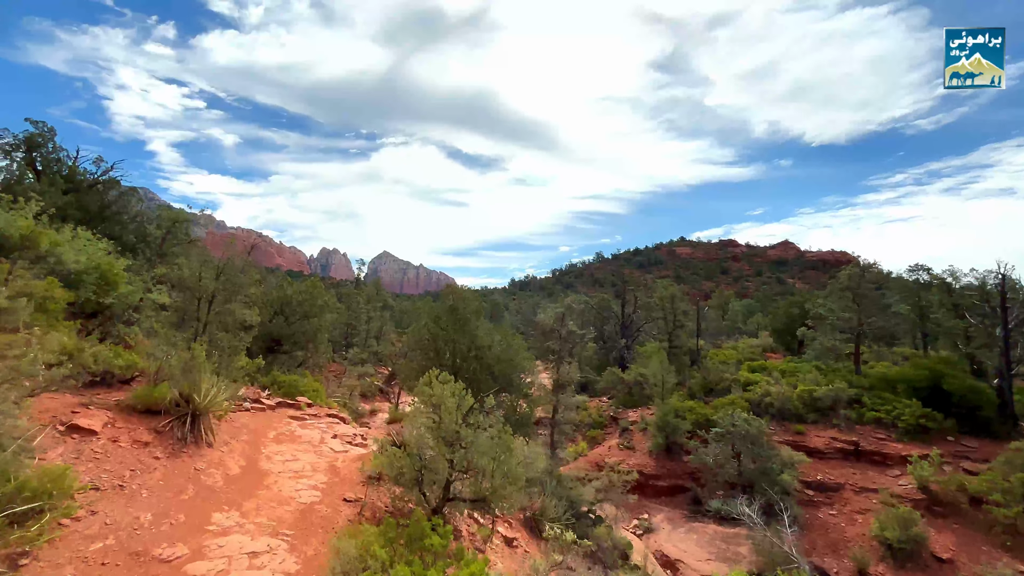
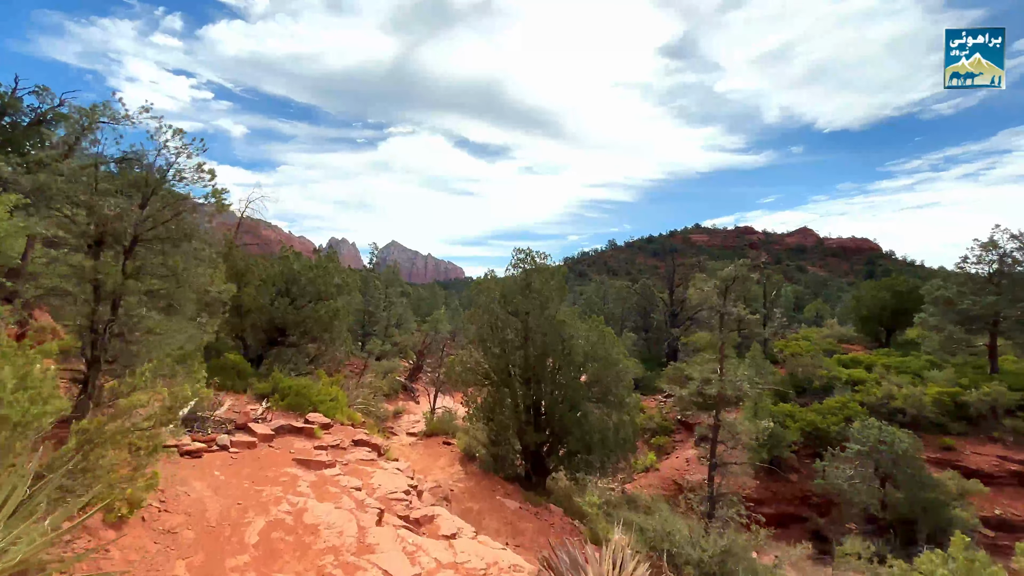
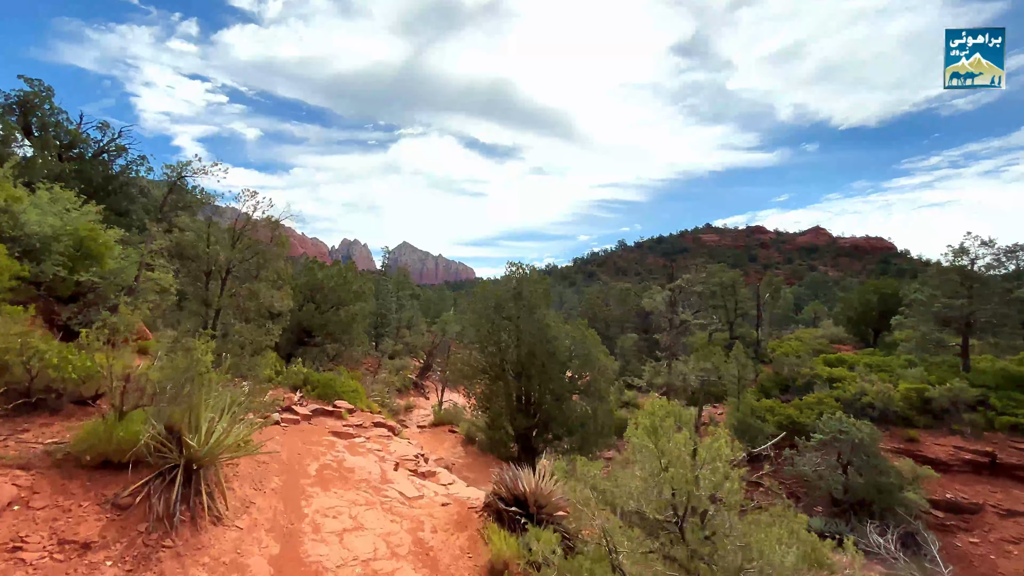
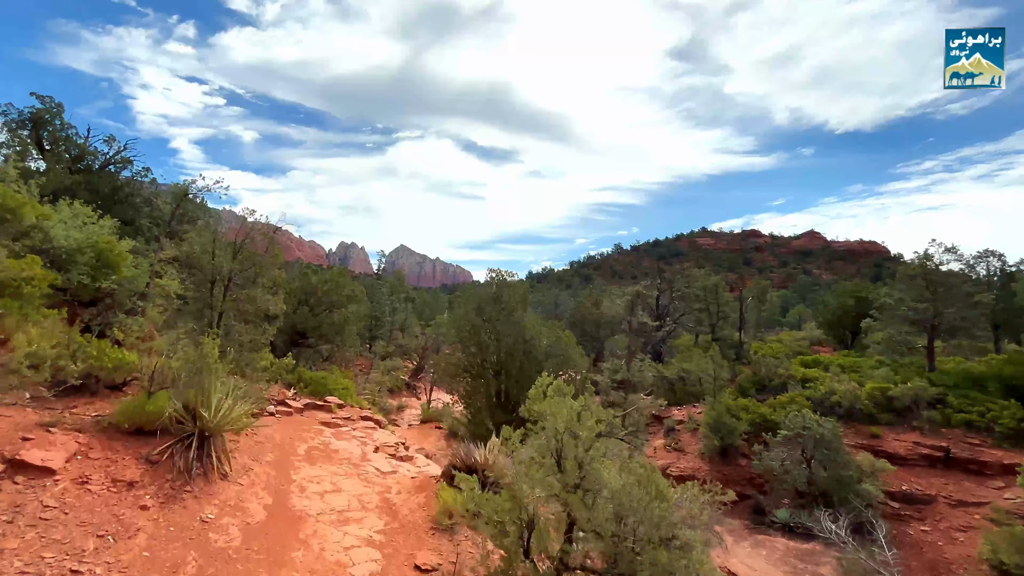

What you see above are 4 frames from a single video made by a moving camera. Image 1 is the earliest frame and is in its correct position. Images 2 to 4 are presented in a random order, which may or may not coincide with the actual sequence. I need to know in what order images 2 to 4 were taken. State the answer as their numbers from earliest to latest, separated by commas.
4, 3, 2
